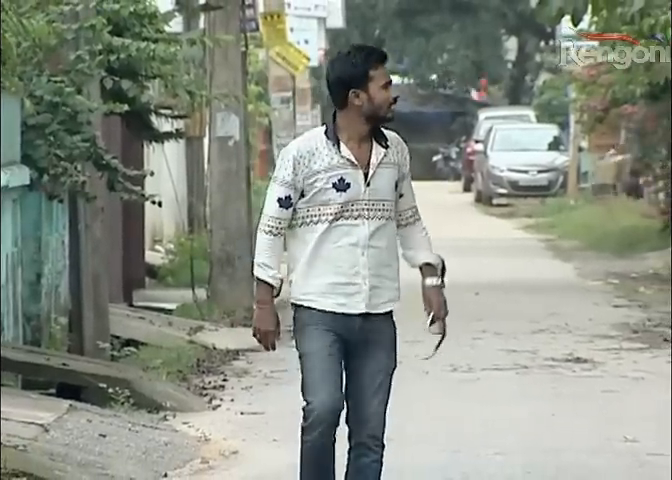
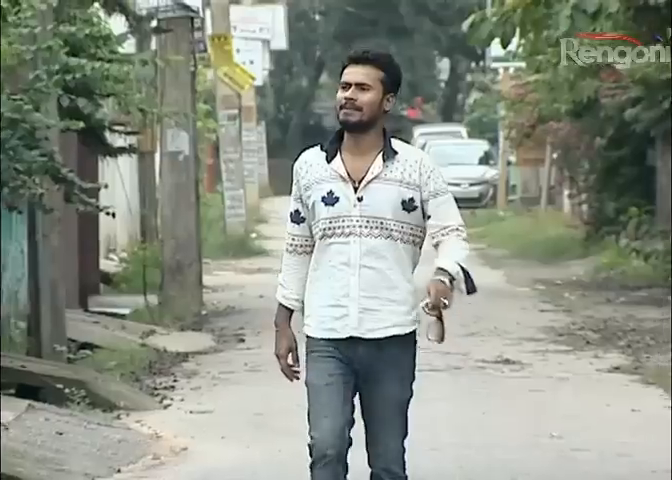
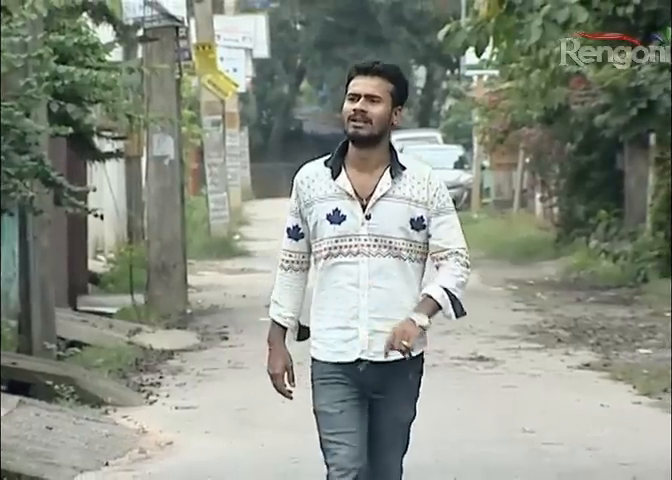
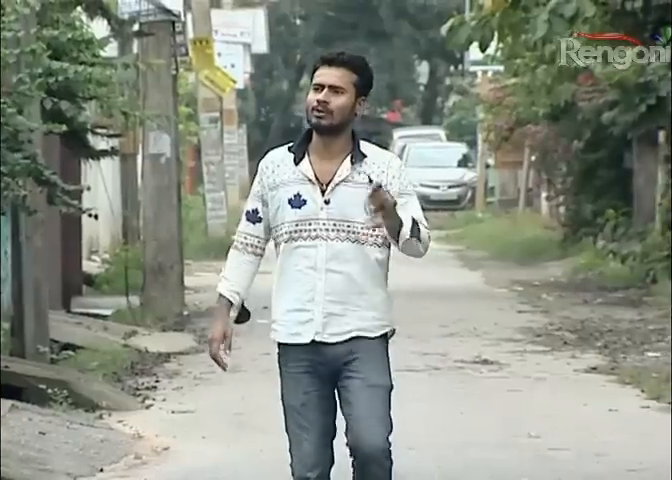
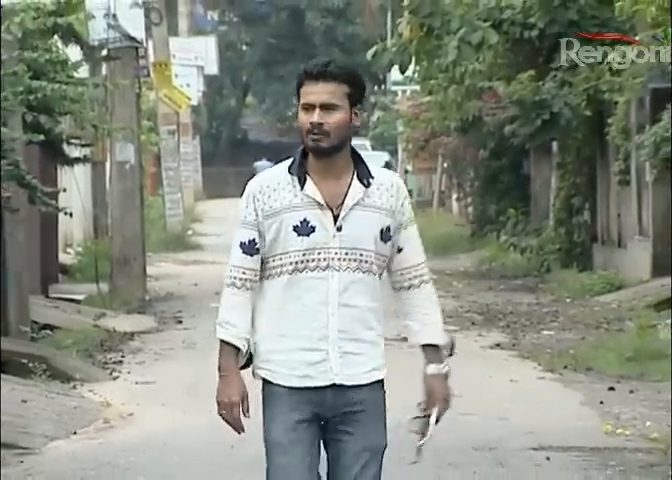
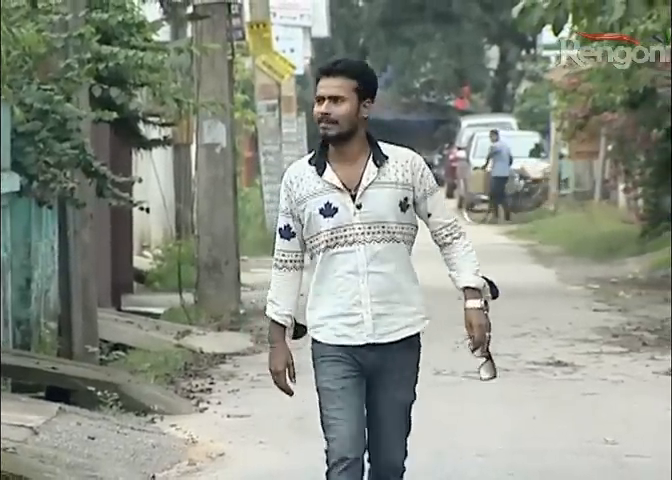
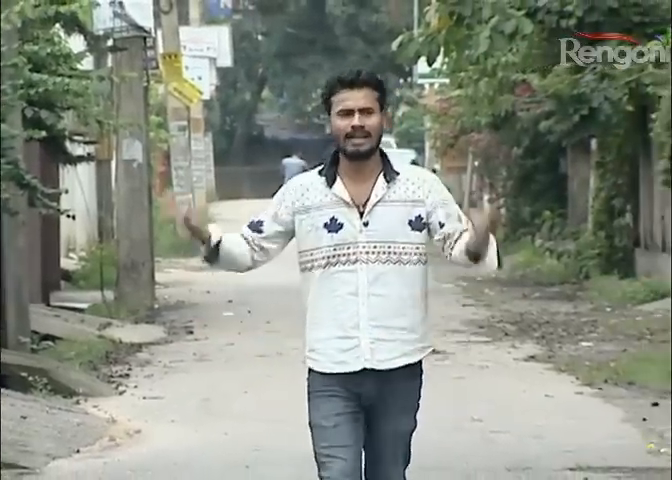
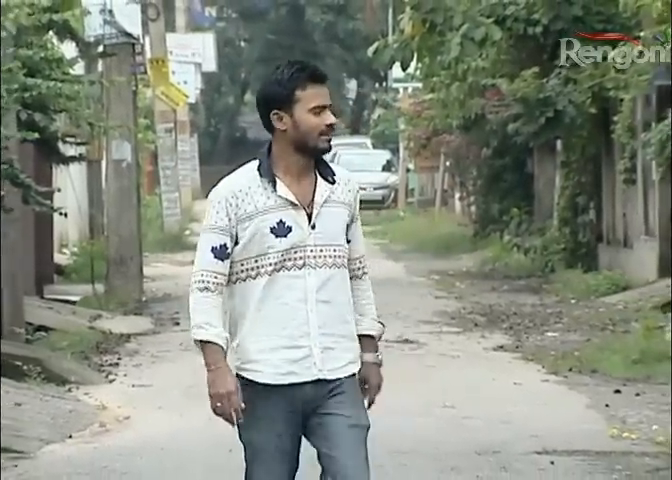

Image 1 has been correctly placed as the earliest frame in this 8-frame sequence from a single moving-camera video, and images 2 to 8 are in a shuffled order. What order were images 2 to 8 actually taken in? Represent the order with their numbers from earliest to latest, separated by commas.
6, 2, 4, 3, 7, 8, 5
